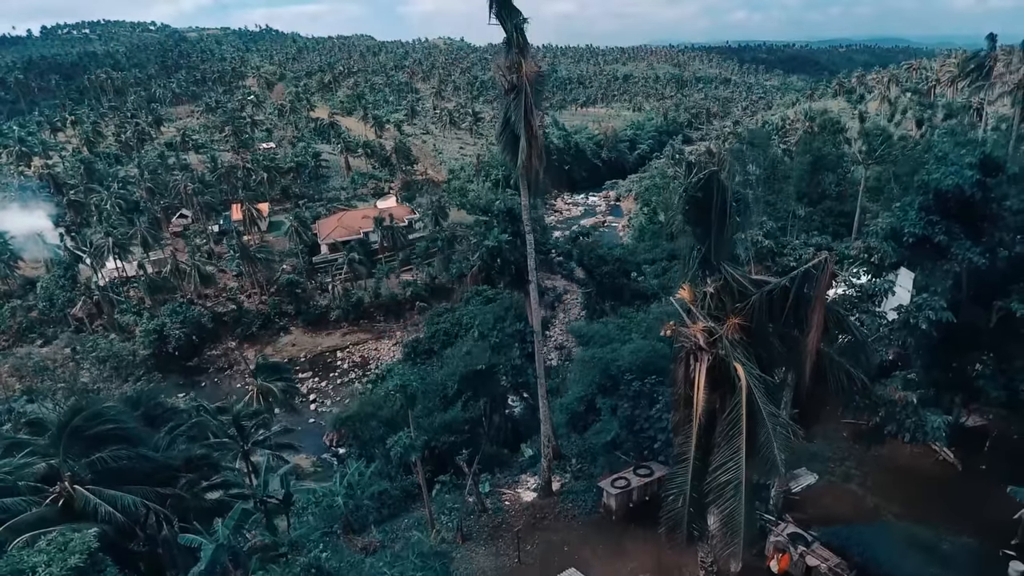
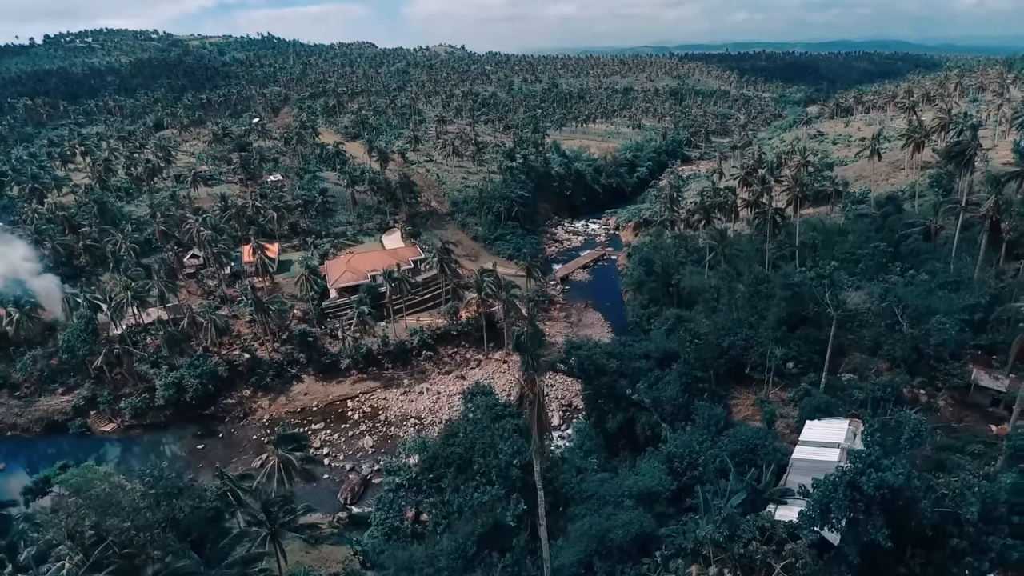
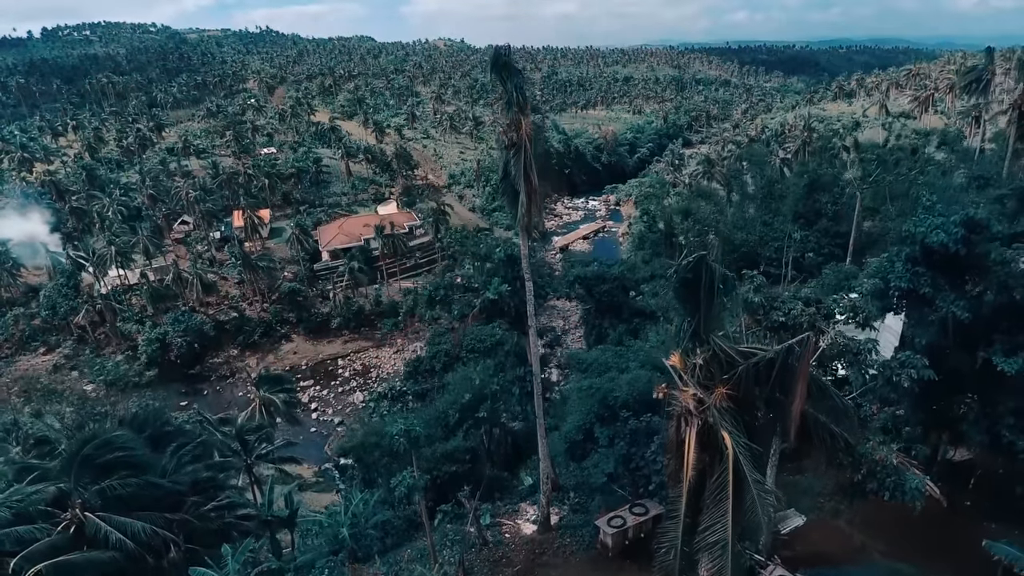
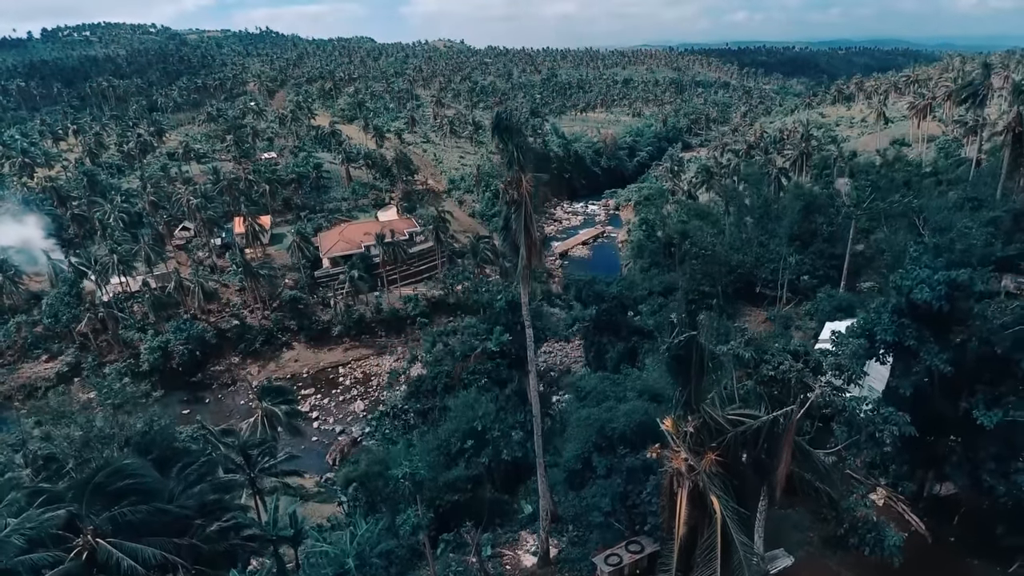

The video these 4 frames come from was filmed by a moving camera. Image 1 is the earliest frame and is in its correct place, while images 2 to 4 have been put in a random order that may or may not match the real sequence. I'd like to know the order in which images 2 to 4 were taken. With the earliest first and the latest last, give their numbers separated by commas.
3, 4, 2
